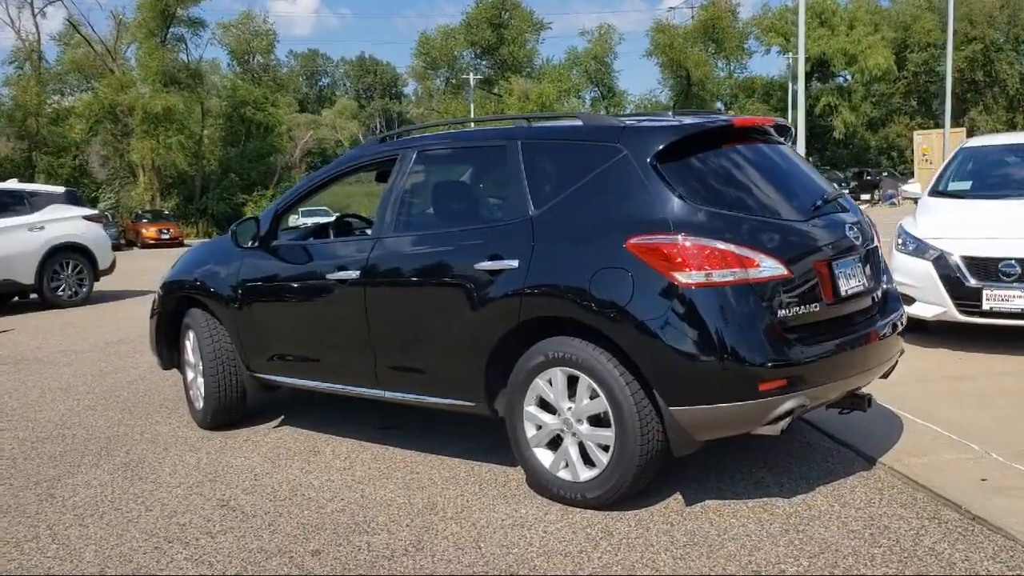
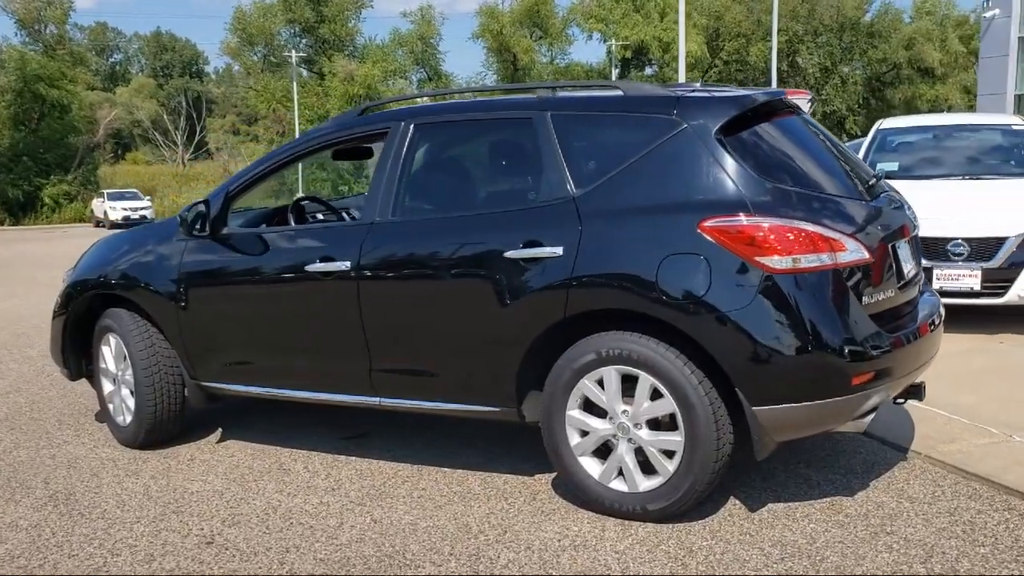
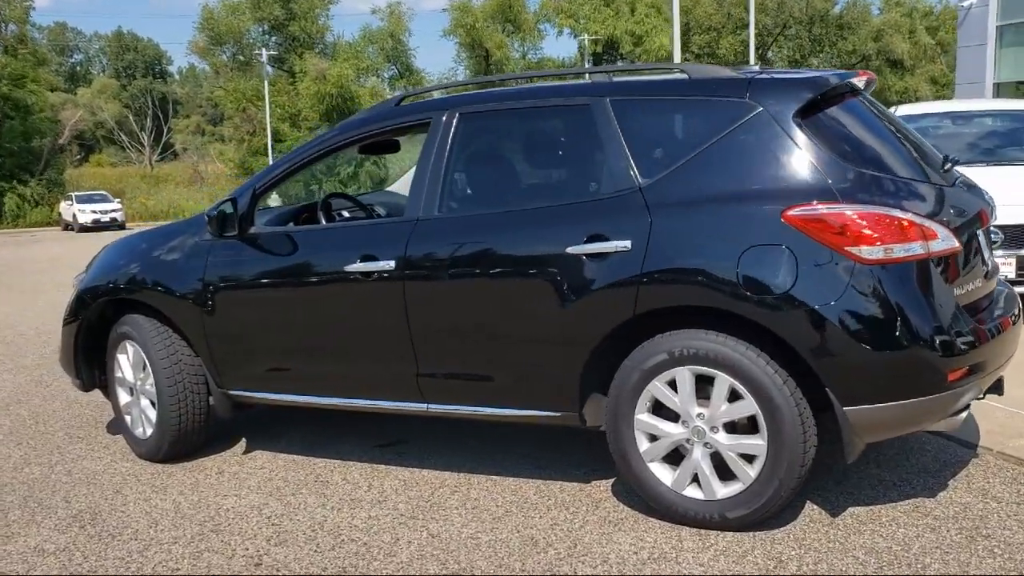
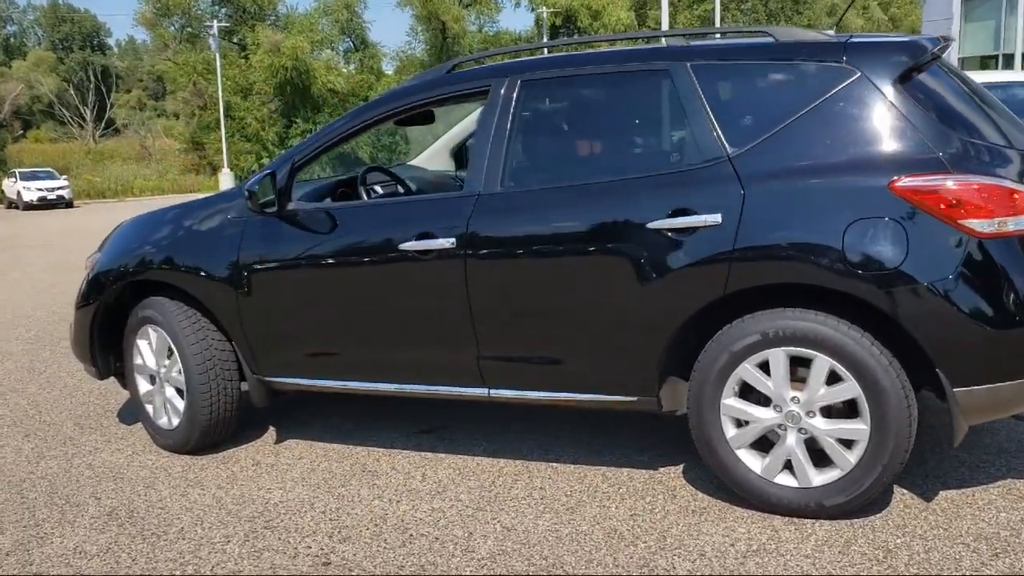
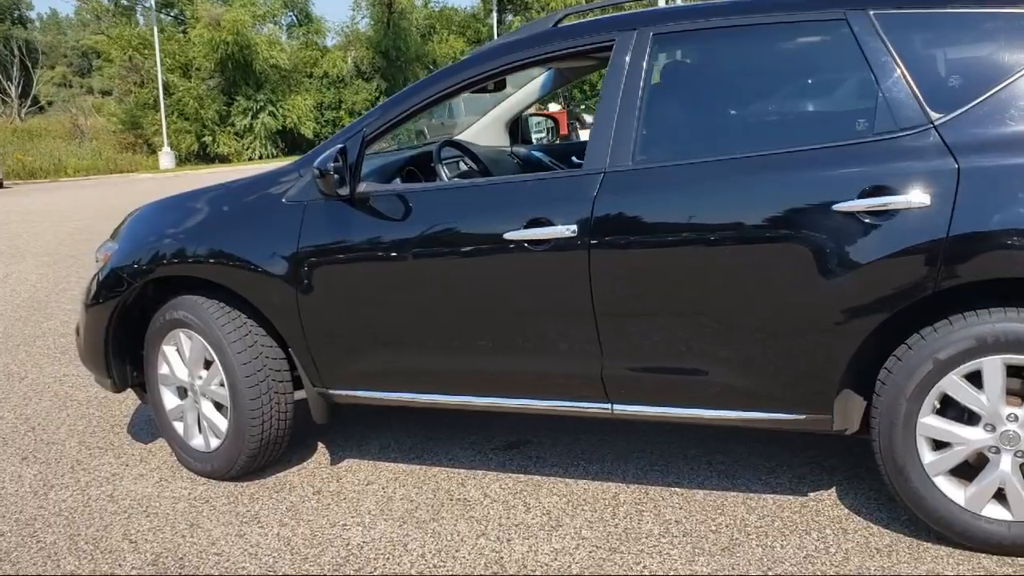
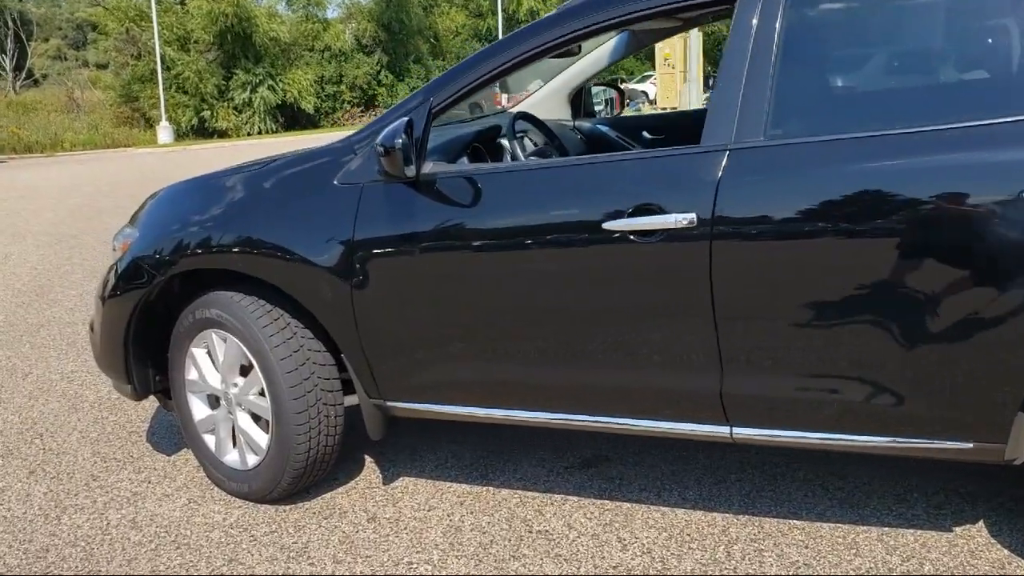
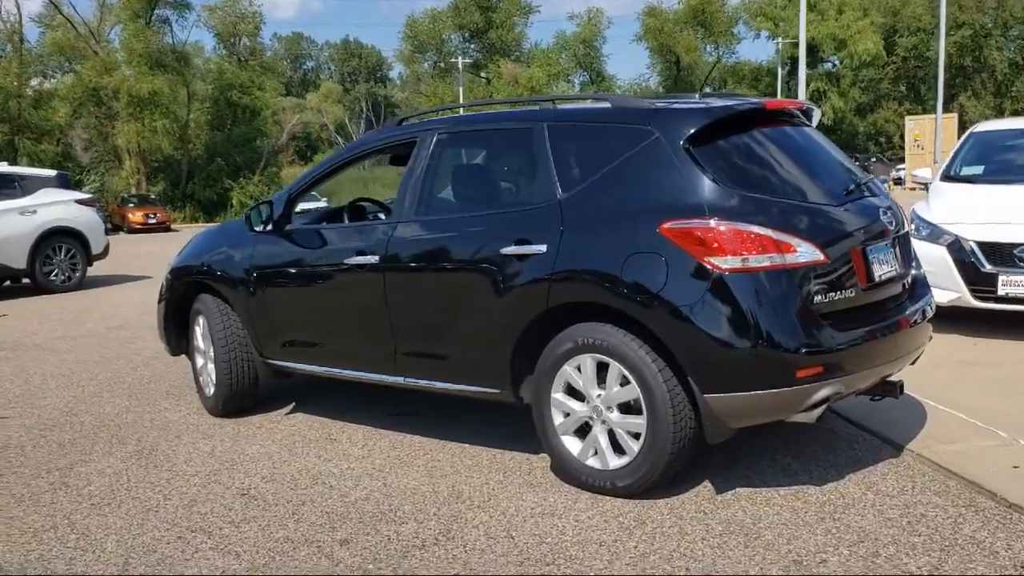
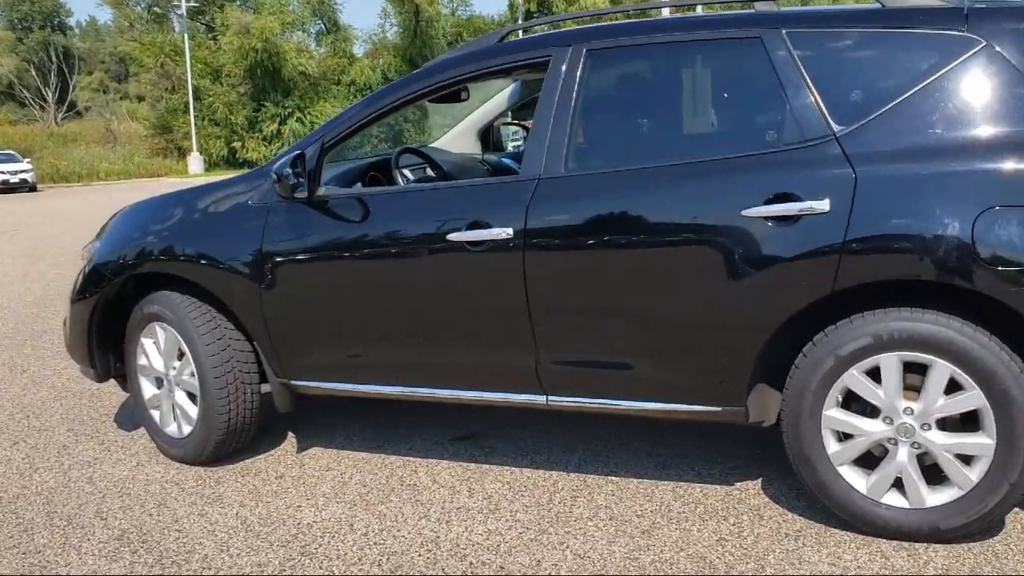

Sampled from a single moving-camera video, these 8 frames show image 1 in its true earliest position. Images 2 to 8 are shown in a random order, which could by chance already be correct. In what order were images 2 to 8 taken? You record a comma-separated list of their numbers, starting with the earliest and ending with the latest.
7, 2, 3, 4, 8, 5, 6
